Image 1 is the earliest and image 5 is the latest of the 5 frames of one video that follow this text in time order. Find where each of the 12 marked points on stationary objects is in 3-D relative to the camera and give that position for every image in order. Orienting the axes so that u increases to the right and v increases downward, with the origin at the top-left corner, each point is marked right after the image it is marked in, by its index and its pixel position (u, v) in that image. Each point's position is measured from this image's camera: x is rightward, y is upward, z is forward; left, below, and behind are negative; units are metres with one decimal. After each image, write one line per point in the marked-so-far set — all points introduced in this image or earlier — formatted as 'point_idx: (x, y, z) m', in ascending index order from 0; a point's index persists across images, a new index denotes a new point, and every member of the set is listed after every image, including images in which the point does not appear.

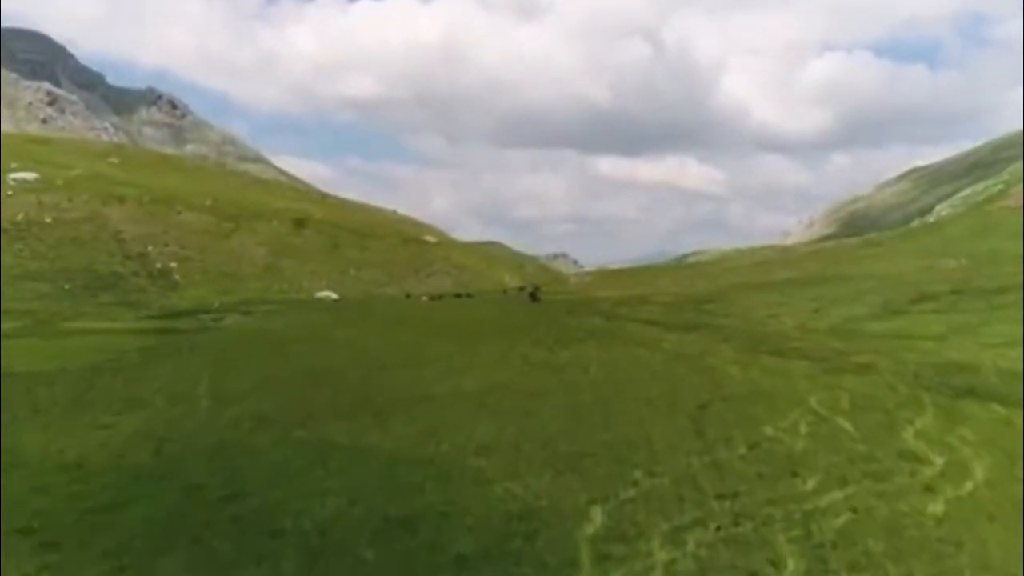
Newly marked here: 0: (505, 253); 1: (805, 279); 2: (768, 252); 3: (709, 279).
0: (0.0, +0.4, +18.1) m
1: (+4.1, +0.1, +18.6) m
2: (+3.5, +0.5, +18.8) m
3: (+2.8, +0.1, +18.4) m
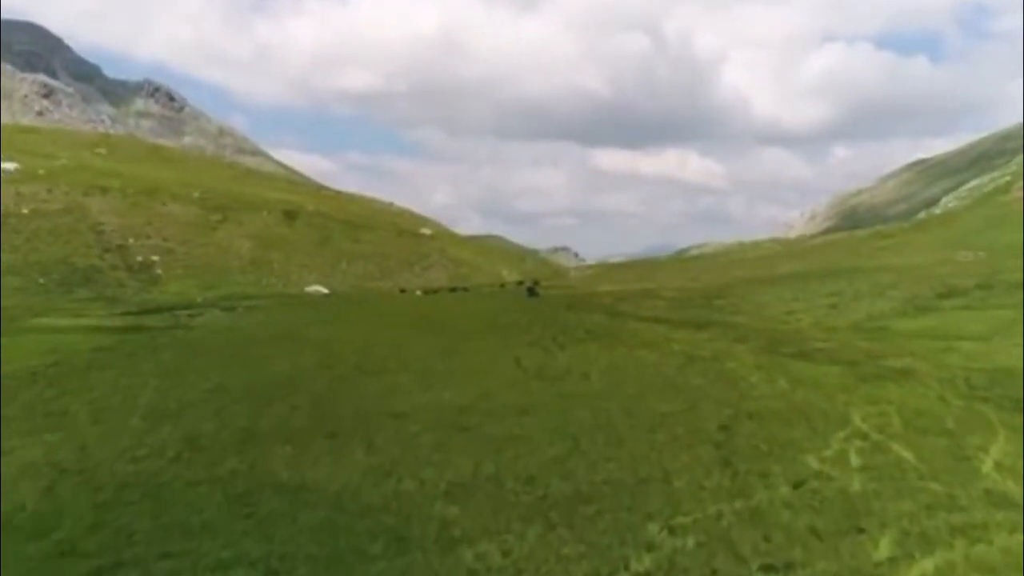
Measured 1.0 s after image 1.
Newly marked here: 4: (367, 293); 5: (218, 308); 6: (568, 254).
0: (0.0, +0.5, +17.2) m
1: (+4.1, +0.2, +17.7) m
2: (+3.5, +0.6, +17.9) m
3: (+2.7, +0.2, +17.5) m
4: (-1.8, 0.0, +16.7) m
5: (-3.8, -0.3, +16.4) m
6: (+0.8, +0.4, +17.2) m
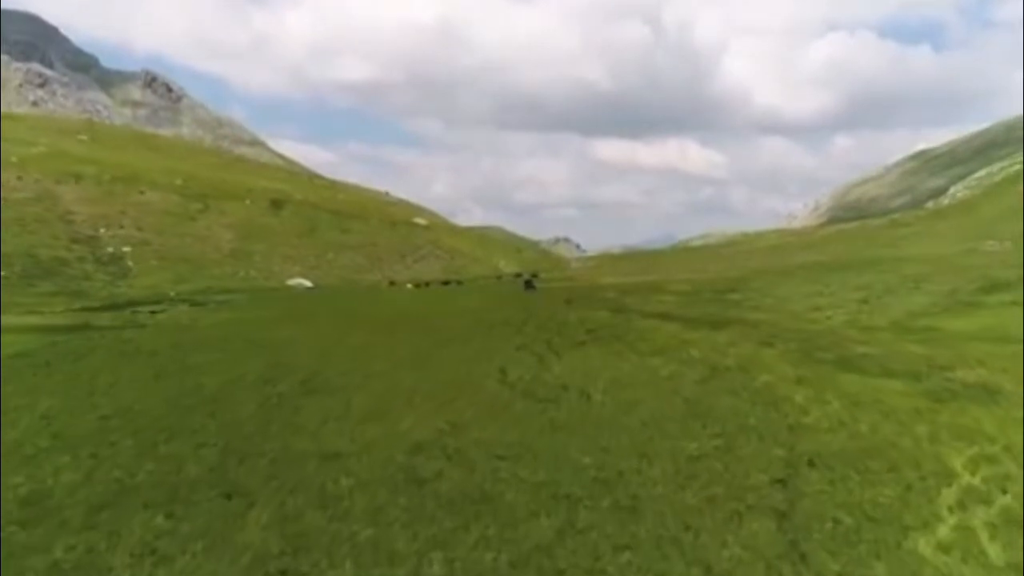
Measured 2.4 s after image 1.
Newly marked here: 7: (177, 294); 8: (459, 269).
0: (-0.1, +0.6, +15.9) m
1: (+4.0, +0.3, +16.4) m
2: (+3.4, +0.7, +16.6) m
3: (+2.7, +0.3, +16.2) m
4: (-1.8, 0.0, +15.5) m
5: (-3.9, -0.2, +15.1) m
6: (+0.8, +0.5, +15.9) m
7: (-3.9, -0.1, +15.4) m
8: (-0.6, +0.2, +15.6) m
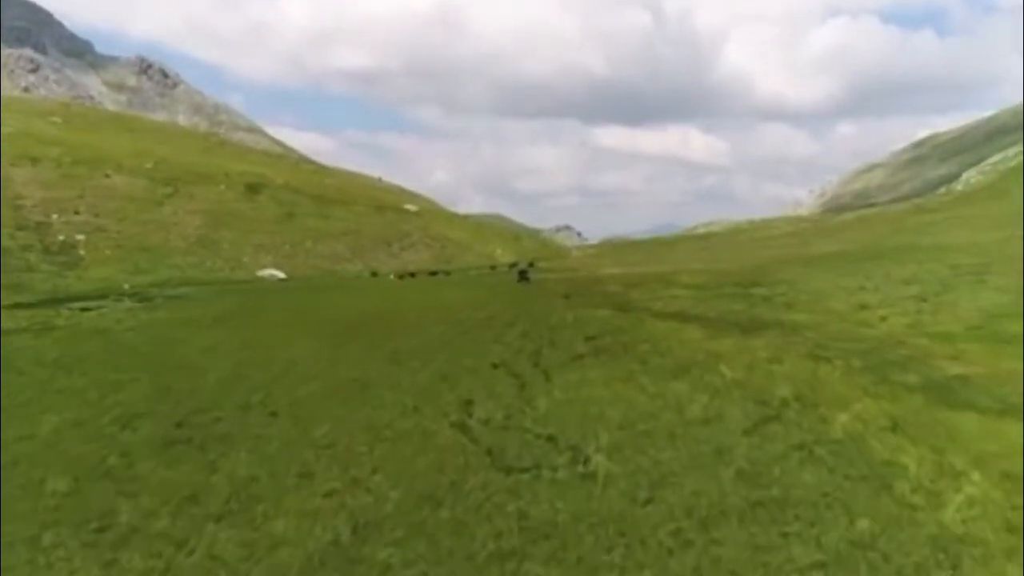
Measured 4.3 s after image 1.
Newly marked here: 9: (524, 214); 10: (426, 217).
0: (-0.2, +0.7, +14.1) m
1: (+3.9, +0.4, +14.6) m
2: (+3.4, +0.7, +14.8) m
3: (+2.6, +0.4, +14.4) m
4: (-1.9, +0.1, +13.7) m
5: (-4.0, -0.1, +13.3) m
6: (+0.7, +0.6, +14.2) m
7: (-3.9, 0.0, +13.6) m
8: (-0.7, +0.3, +13.8) m
9: (+0.1, +0.8, +14.5) m
10: (-1.0, +0.8, +14.2) m
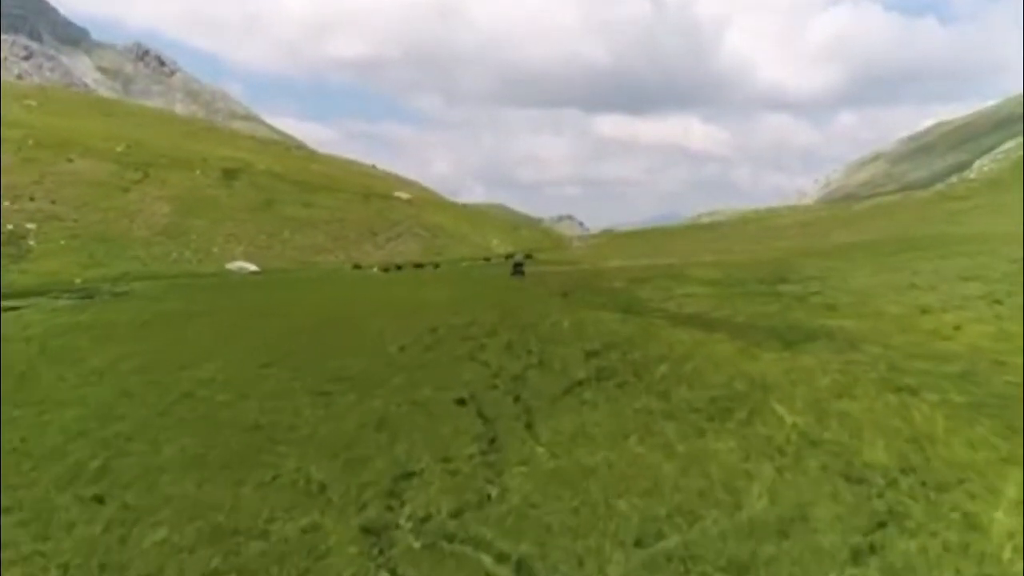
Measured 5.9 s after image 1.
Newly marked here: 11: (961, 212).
0: (-0.2, +0.7, +12.6) m
1: (+3.9, +0.4, +13.1) m
2: (+3.3, +0.8, +13.3) m
3: (+2.5, +0.4, +12.9) m
4: (-2.0, +0.2, +12.2) m
5: (-4.0, -0.1, +11.8) m
6: (+0.6, +0.6, +12.6) m
7: (-4.0, 0.0, +12.1) m
8: (-0.8, +0.3, +12.3) m
9: (0.0, +0.9, +13.0) m
10: (-1.1, +0.8, +12.7) m
11: (+4.7, +0.8, +13.5) m
